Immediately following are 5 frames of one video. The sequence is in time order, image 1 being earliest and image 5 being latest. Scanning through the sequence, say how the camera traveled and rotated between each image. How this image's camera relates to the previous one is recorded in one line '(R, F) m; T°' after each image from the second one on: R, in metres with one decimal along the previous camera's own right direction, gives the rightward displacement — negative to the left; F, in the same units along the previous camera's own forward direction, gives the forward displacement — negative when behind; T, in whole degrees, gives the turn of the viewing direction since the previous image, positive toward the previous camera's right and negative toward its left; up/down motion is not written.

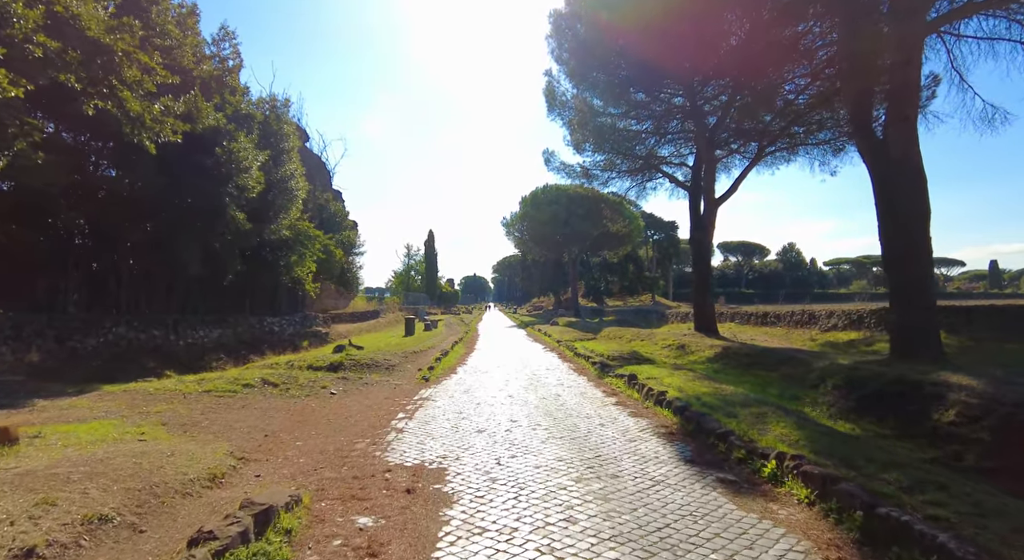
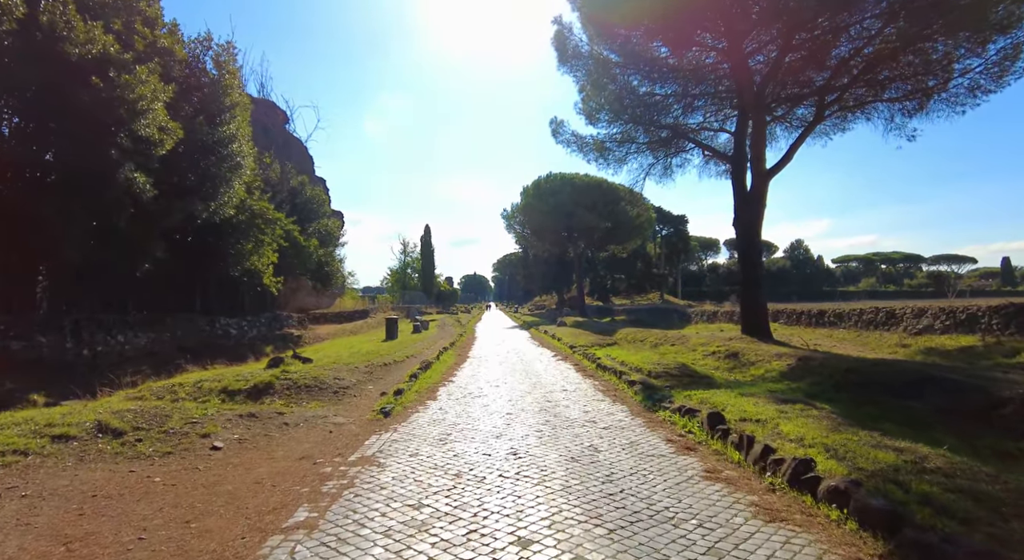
(-0.1, +4.4) m; 0°
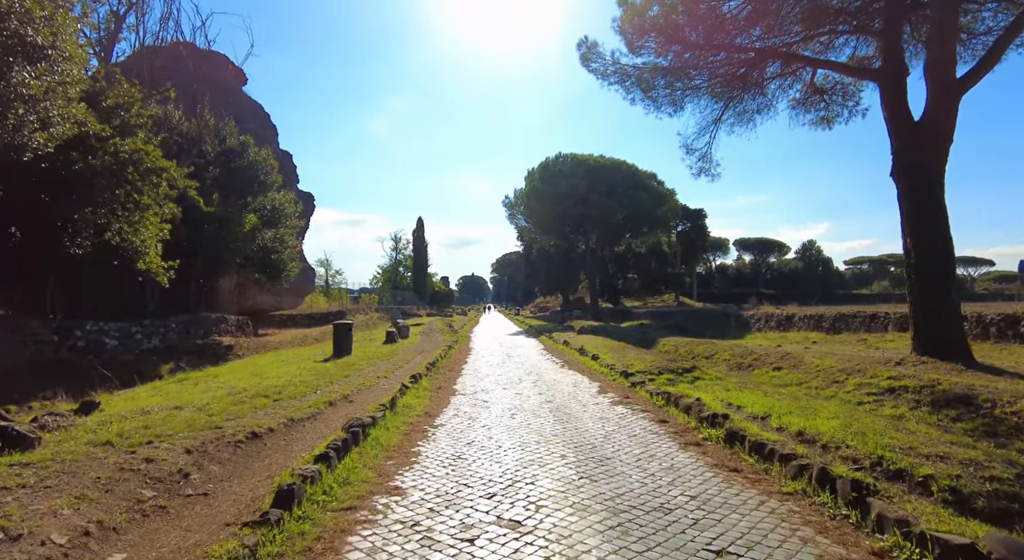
(-0.4, +7.6) m; 0°
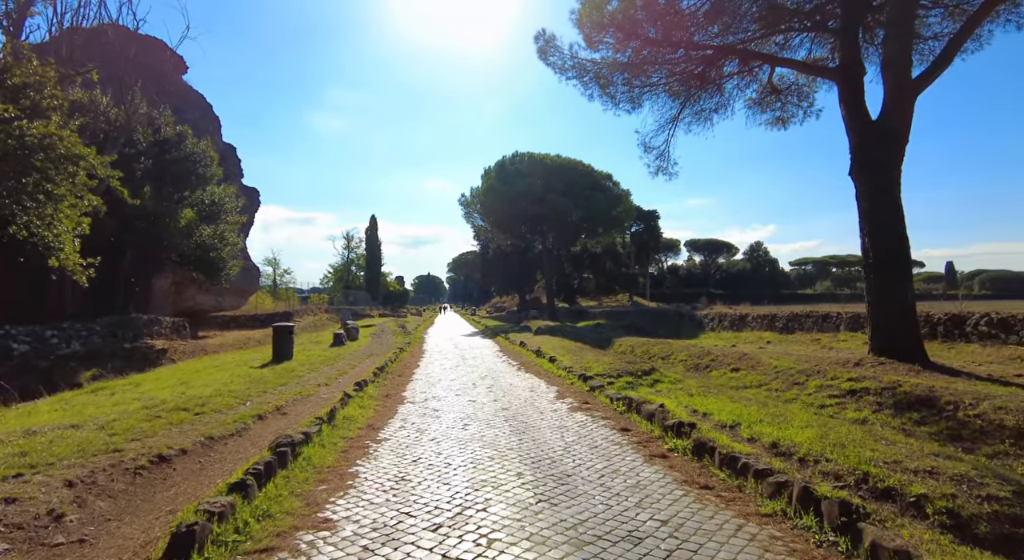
(+0.1, +0.7) m; +5°
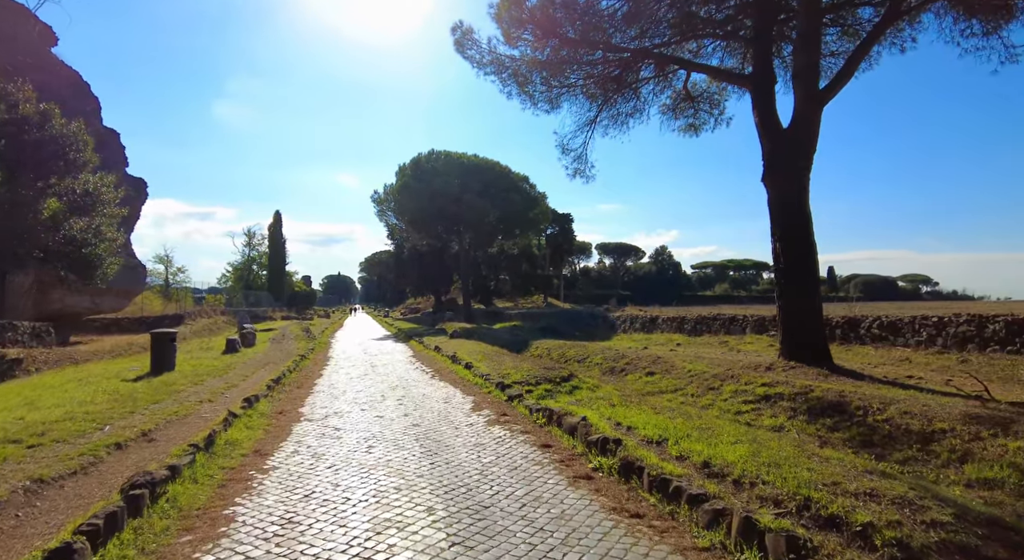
(0.0, +0.7) m; +9°
